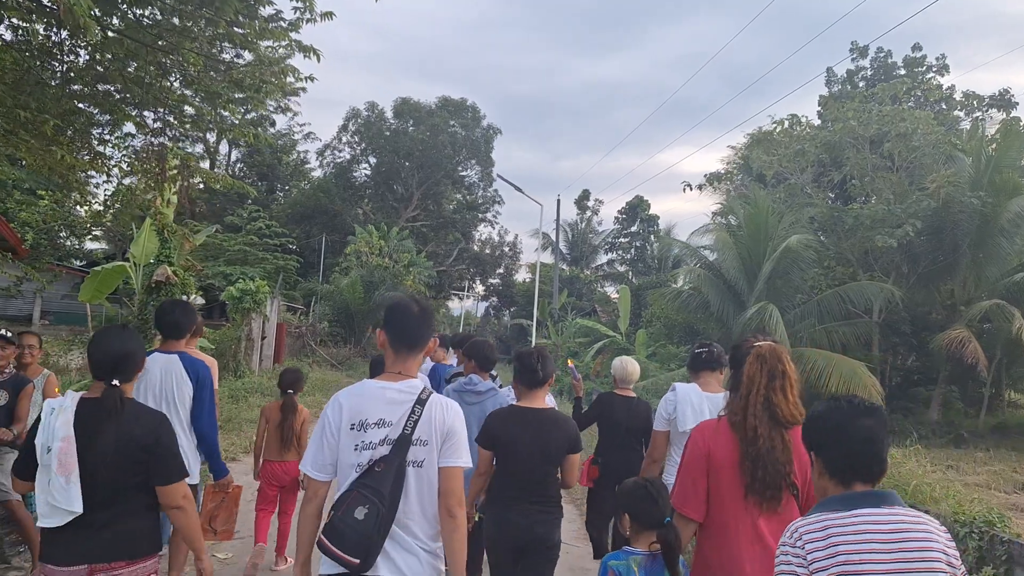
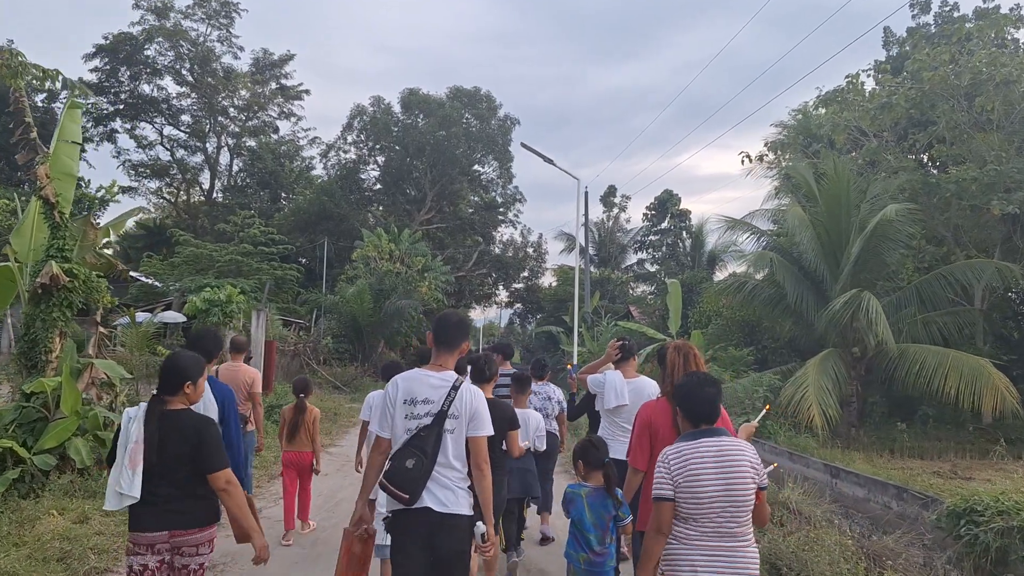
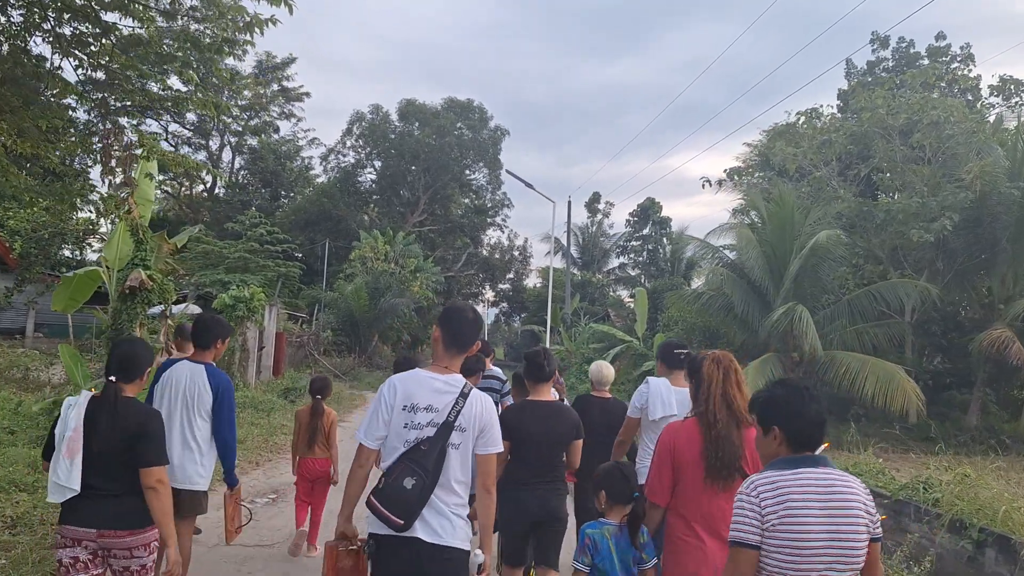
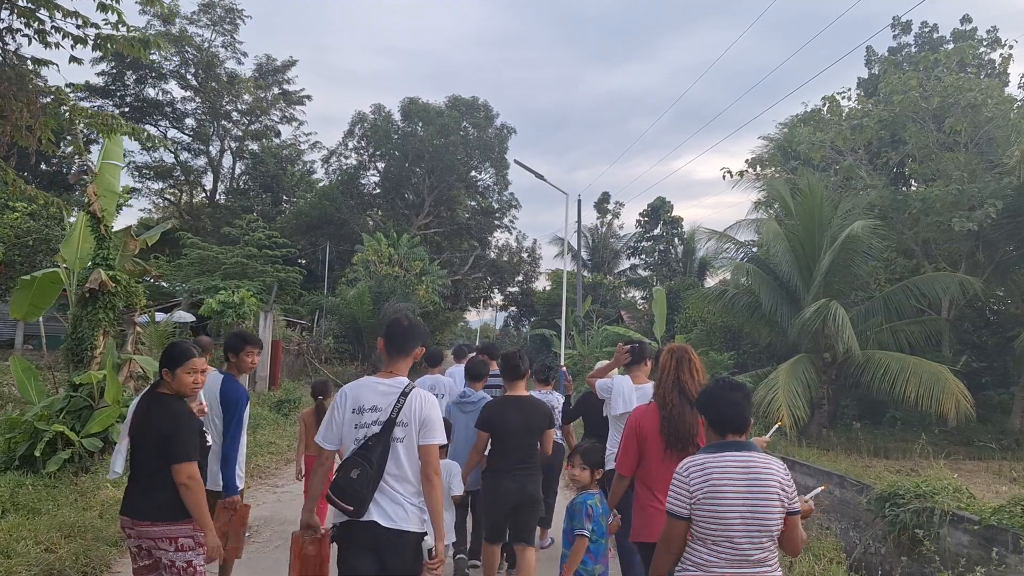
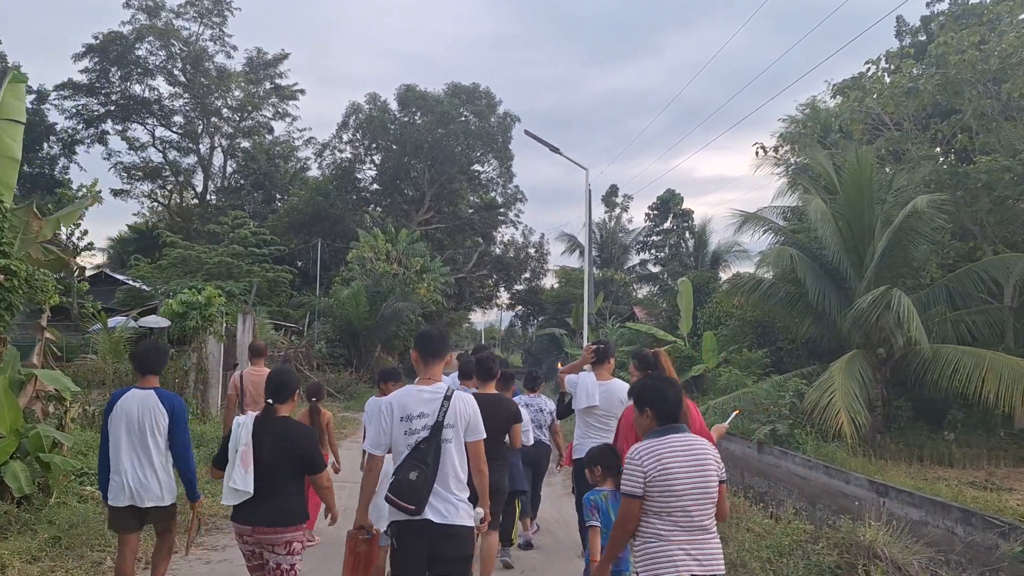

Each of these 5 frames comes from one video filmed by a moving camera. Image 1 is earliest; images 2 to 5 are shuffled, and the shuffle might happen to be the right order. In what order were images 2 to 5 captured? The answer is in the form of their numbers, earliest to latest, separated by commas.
3, 4, 2, 5
